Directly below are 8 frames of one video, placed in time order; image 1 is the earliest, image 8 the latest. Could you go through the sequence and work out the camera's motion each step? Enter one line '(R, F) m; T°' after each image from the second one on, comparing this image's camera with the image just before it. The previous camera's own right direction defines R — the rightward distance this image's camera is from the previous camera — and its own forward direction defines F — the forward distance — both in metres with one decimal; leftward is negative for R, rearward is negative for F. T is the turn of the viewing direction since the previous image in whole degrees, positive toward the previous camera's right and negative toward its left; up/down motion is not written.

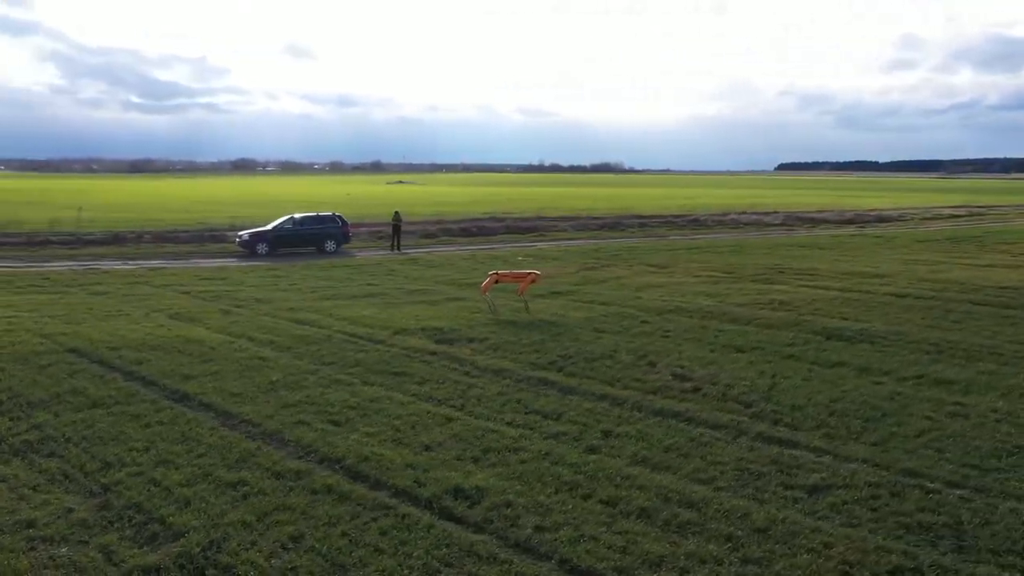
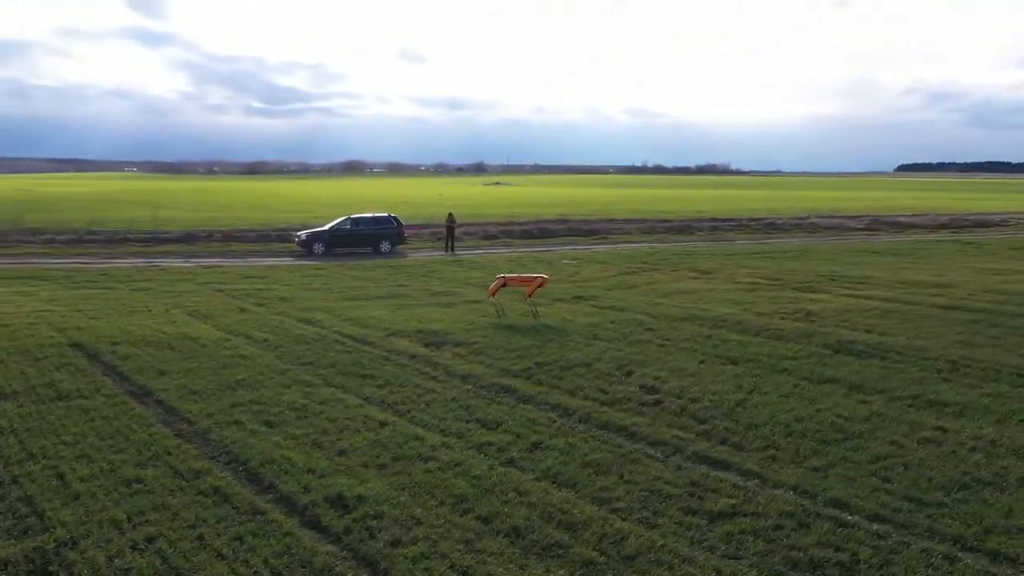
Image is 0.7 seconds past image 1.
(+2.4, +0.4) m; -7°
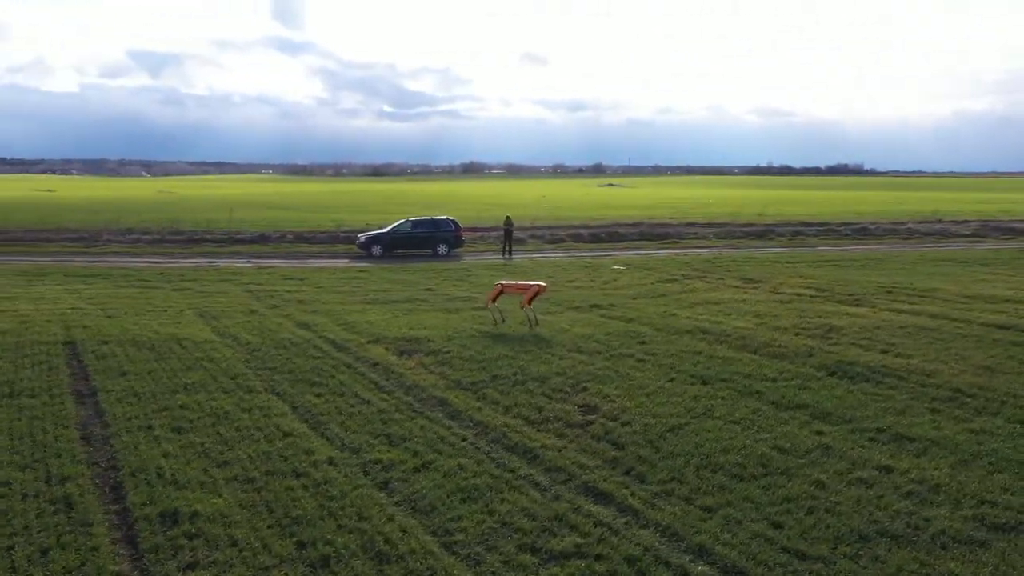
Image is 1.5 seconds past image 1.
(+2.9, +0.7) m; -8°
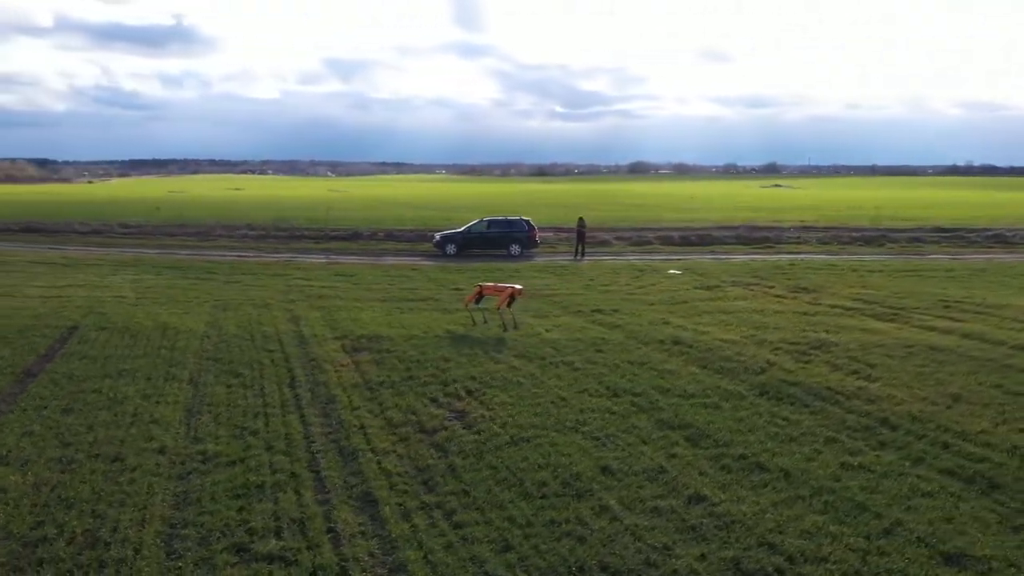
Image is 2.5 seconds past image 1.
(+4.5, +0.6) m; -12°
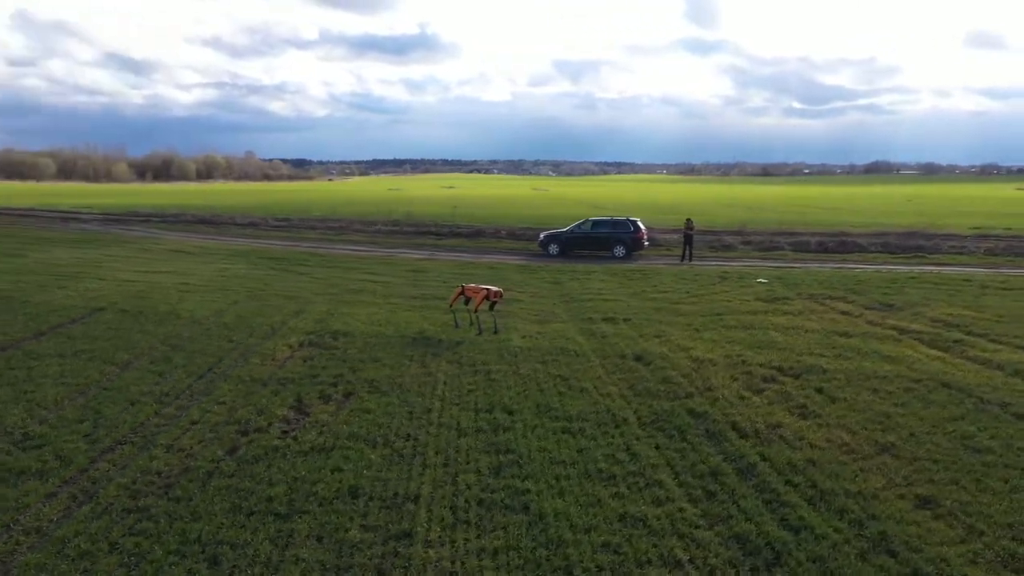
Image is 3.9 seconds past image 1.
(+5.4, +1.7) m; -15°
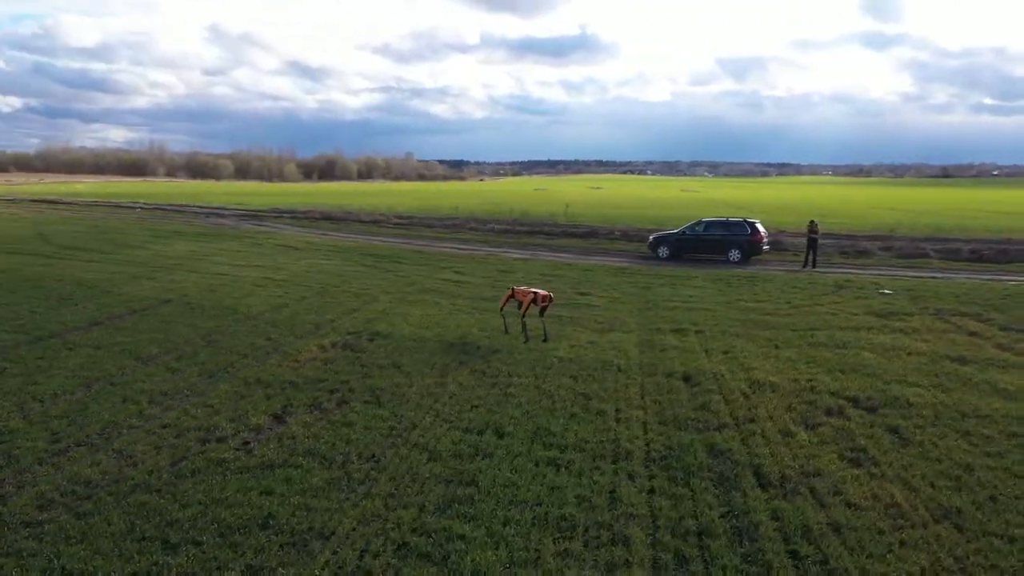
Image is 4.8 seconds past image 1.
(+2.1, +1.8) m; -11°
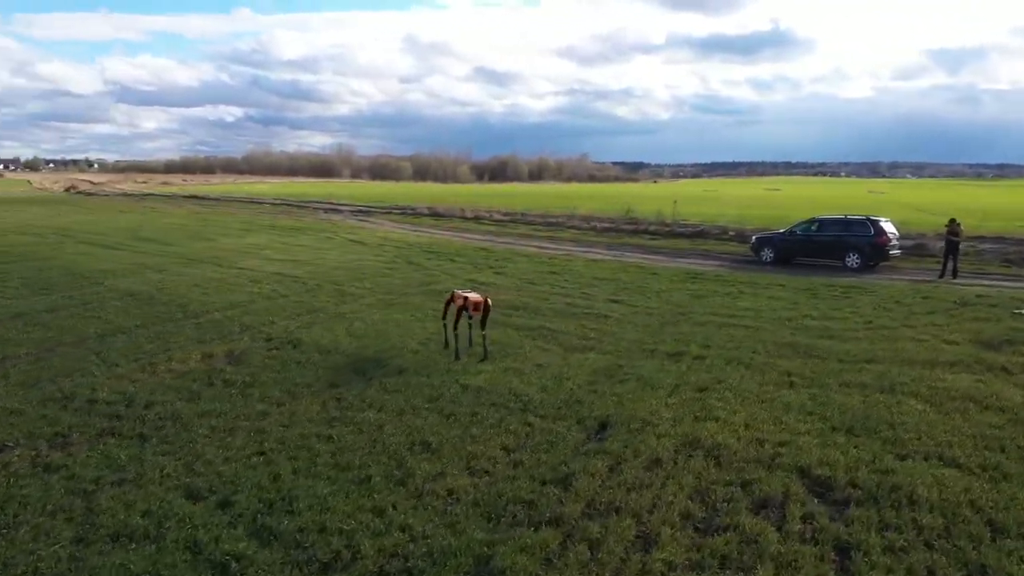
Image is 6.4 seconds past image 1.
(+4.1, +4.3) m; -13°
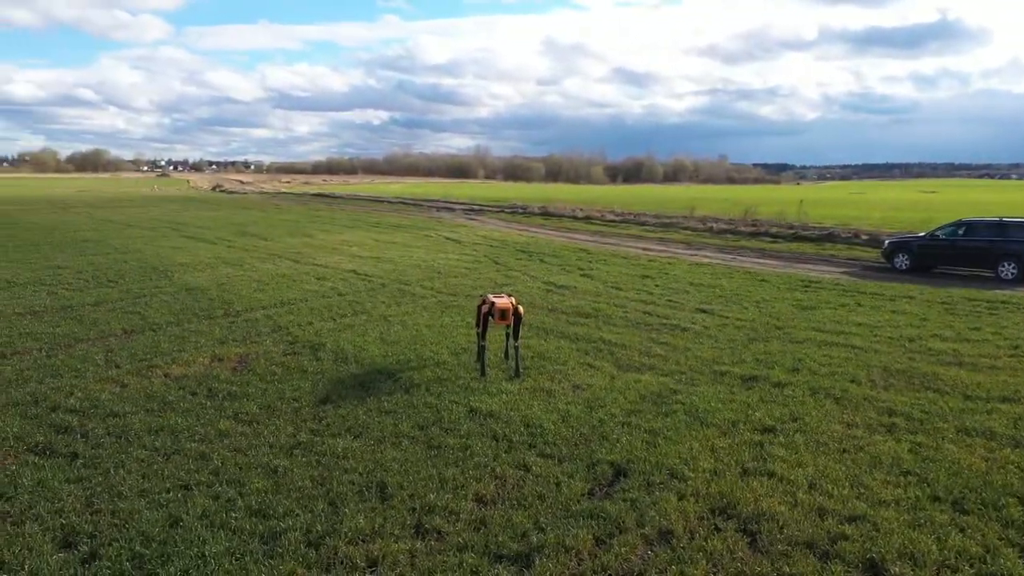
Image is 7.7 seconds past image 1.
(+1.3, +2.1) m; -9°
